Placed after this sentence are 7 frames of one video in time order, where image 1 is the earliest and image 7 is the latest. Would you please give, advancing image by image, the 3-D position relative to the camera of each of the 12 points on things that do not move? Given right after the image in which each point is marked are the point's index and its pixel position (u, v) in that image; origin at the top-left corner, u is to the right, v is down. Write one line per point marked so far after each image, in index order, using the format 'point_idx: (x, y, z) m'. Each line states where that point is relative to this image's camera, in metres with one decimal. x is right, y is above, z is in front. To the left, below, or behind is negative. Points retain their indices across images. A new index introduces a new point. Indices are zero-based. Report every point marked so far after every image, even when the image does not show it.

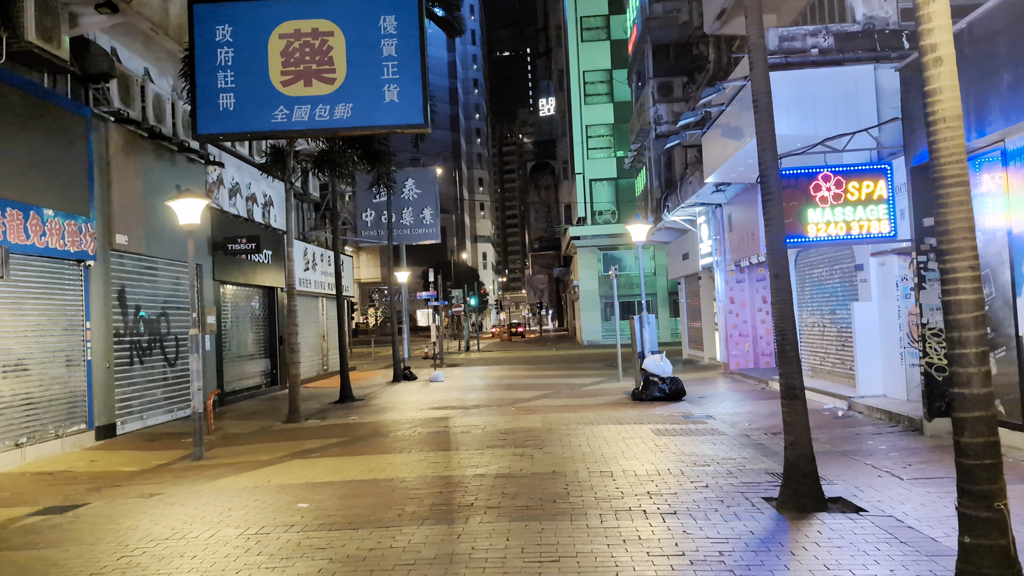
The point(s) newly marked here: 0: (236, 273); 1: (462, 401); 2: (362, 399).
0: (-5.3, +0.3, +17.6) m
1: (-0.8, -1.9, +15.4) m
2: (-2.8, -2.1, +17.3) m
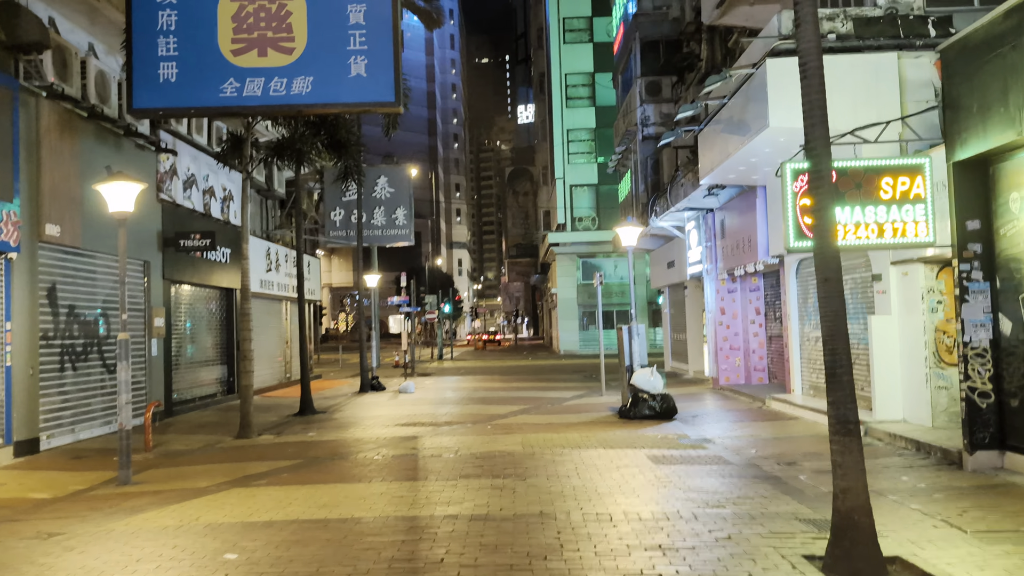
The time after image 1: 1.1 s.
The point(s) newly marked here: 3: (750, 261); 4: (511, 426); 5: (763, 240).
0: (-5.6, +0.3, +16.2) m
1: (-1.2, -2.0, +14.1) m
2: (-3.2, -2.1, +16.0) m
3: (+3.9, +0.4, +14.9) m
4: (0.0, -1.9, +12.6) m
5: (+3.9, +0.8, +14.4) m
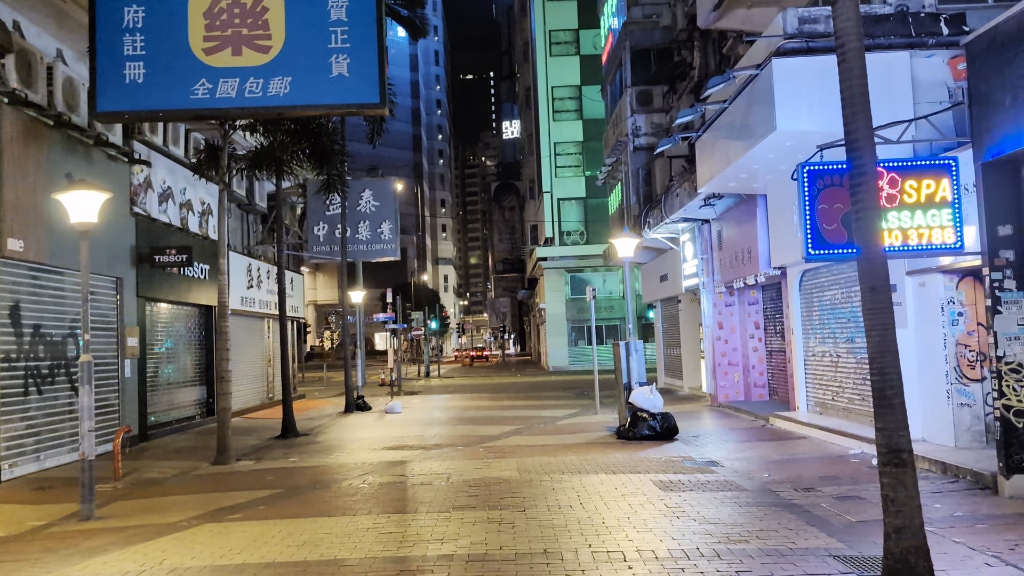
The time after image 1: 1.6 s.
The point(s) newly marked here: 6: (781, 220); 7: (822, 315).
0: (-5.8, 0.0, +15.5) m
1: (-1.3, -2.2, +13.5) m
2: (-3.4, -2.4, +15.3) m
3: (+3.7, +0.2, +14.4) m
4: (-0.1, -2.1, +11.9) m
5: (+3.8, +0.6, +13.8) m
6: (+3.8, +1.0, +12.8) m
7: (+4.1, -0.4, +12.4) m
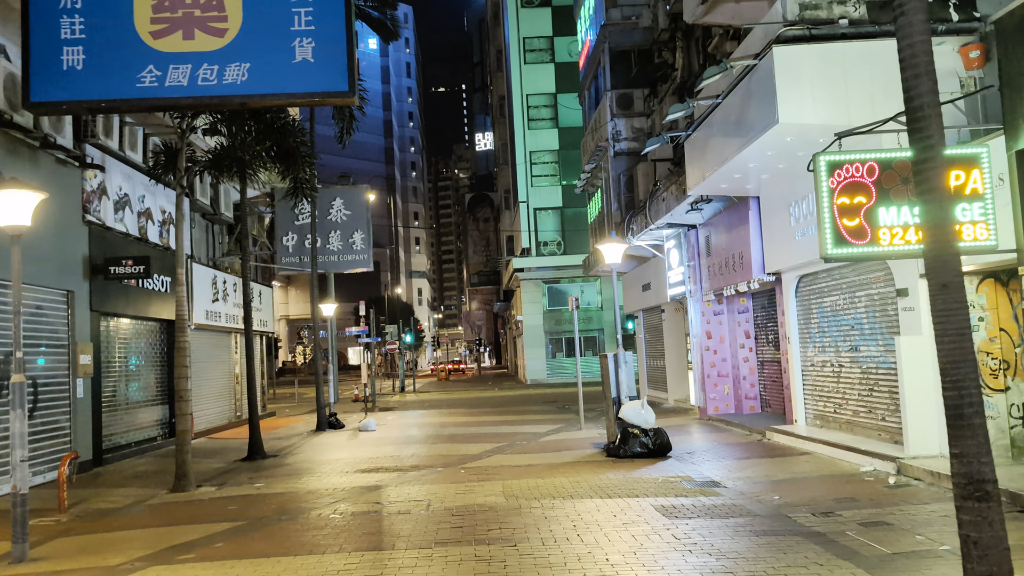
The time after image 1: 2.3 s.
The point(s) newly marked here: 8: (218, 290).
0: (-6.1, -0.2, +14.6) m
1: (-1.6, -2.3, +12.6) m
2: (-3.7, -2.6, +14.3) m
3: (+3.4, +0.1, +13.7) m
4: (-0.3, -2.2, +11.1) m
5: (+3.5, +0.5, +13.2) m
6: (+3.5, +0.9, +12.2) m
7: (+3.9, -0.4, +11.7) m
8: (-6.2, 0.0, +19.6) m
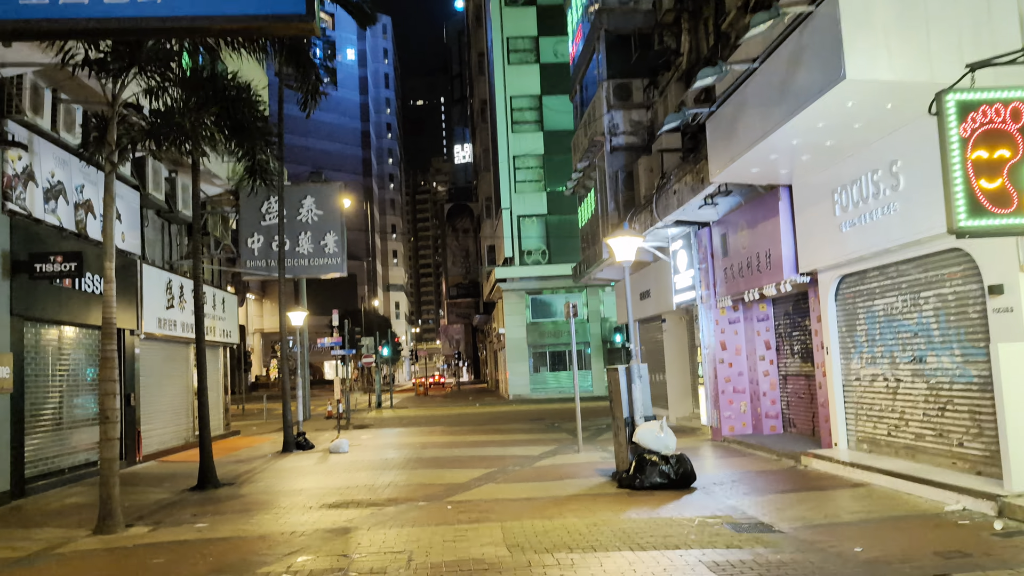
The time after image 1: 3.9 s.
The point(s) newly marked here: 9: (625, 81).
0: (-6.2, -0.2, +12.6) m
1: (-1.6, -2.3, +10.7) m
2: (-3.8, -2.6, +12.4) m
3: (+3.3, +0.1, +12.0) m
4: (-0.3, -2.2, +9.3) m
5: (+3.4, +0.4, +11.4) m
6: (+3.4, +0.9, +10.5) m
7: (+3.9, -0.4, +10.0) m
8: (-6.5, -0.1, +17.7) m
9: (+2.3, +4.3, +19.1) m
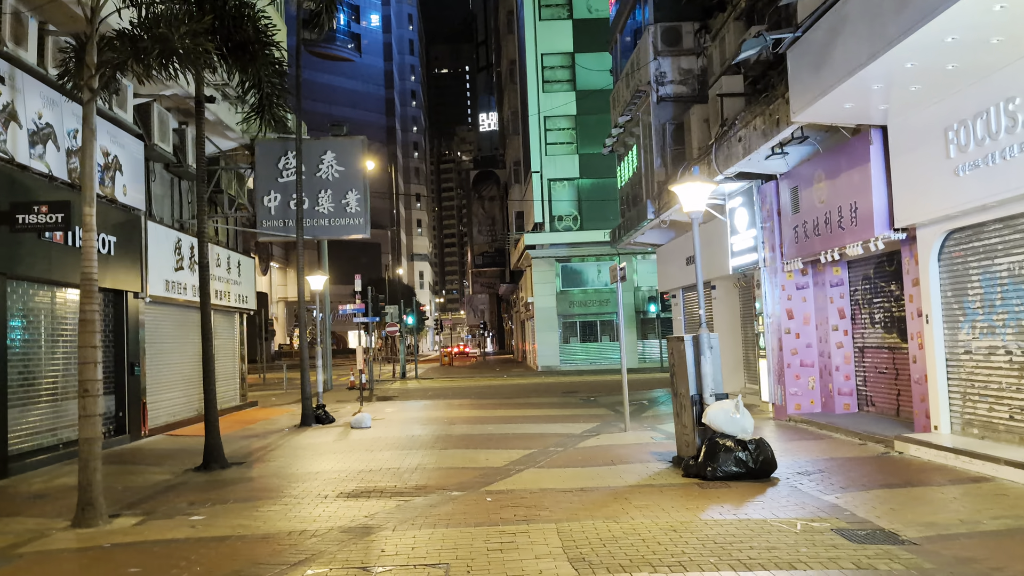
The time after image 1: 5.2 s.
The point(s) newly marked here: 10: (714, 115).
0: (-5.7, +0.3, +11.3) m
1: (-1.2, -1.9, +9.4) m
2: (-3.3, -2.1, +11.1) m
3: (+3.8, +0.5, +10.4) m
4: (+0.1, -1.8, +7.8) m
5: (+3.9, +0.9, +9.9) m
6: (+3.9, +1.3, +8.9) m
7: (+4.3, -0.1, +8.4) m
8: (-5.8, +0.6, +16.3) m
9: (+3.0, +4.9, +17.4) m
10: (+3.1, +2.7, +14.6) m
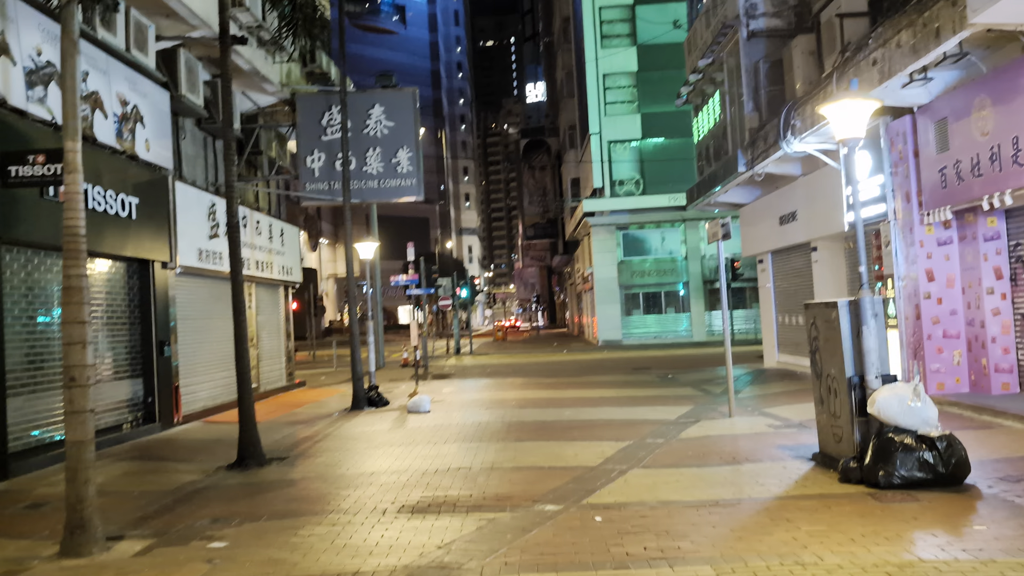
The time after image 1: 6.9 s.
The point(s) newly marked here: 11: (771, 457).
0: (-4.8, +0.6, +9.6) m
1: (-0.3, -1.5, +7.5) m
2: (-2.3, -1.7, +9.4) m
3: (+4.7, +1.0, +8.2) m
4: (+0.8, -1.4, +5.9) m
5: (+4.7, +1.3, +7.7) m
6: (+4.7, +1.7, +6.7) m
7: (+5.1, +0.3, +6.3) m
8: (-4.7, +1.0, +14.6) m
9: (+4.2, +5.6, +15.2) m
10: (+4.1, +3.3, +12.4) m
11: (+2.3, -1.5, +8.1) m
